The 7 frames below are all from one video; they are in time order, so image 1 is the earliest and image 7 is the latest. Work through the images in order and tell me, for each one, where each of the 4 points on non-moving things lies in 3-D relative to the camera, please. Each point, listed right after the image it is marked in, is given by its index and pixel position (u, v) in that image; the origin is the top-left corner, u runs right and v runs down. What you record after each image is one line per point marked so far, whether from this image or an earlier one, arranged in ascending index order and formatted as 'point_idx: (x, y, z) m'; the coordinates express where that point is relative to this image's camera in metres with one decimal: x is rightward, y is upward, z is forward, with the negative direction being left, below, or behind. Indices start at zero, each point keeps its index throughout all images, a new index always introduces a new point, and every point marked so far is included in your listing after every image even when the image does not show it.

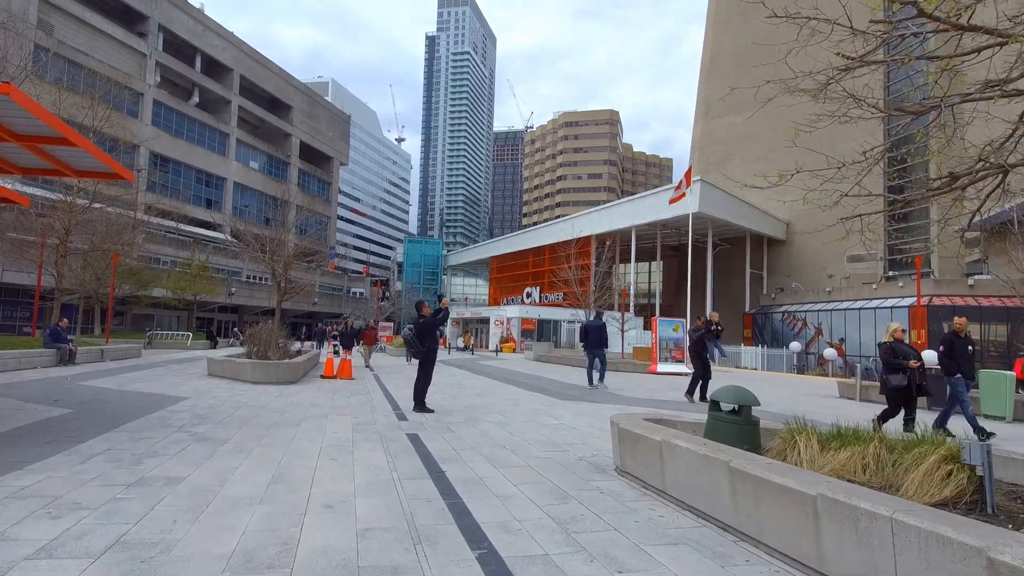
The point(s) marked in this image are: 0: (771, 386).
0: (+7.8, -3.0, +17.6) m
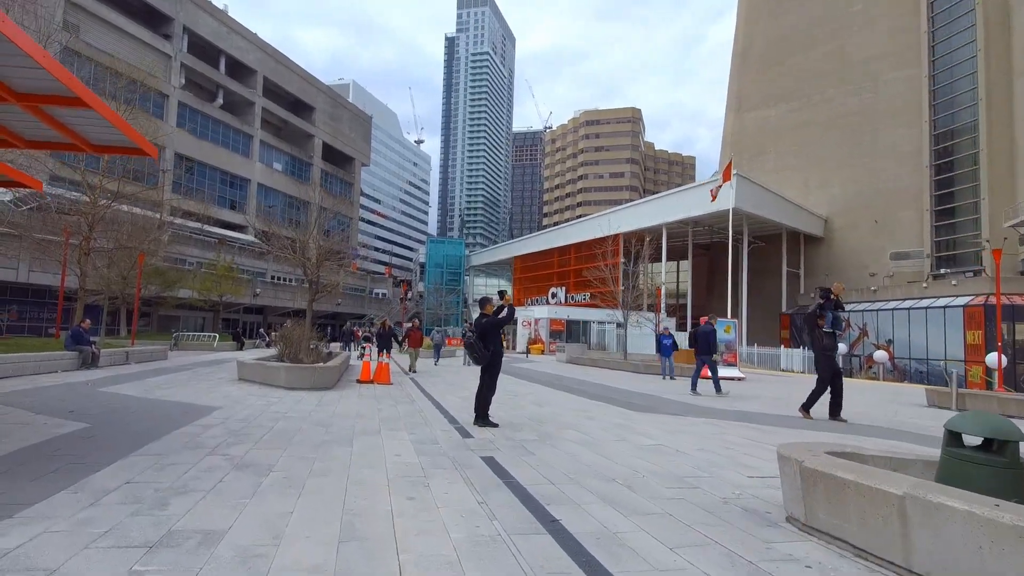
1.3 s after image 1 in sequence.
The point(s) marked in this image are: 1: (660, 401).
0: (+9.1, -2.9, +16.1) m
1: (+2.7, -2.1, +10.8) m
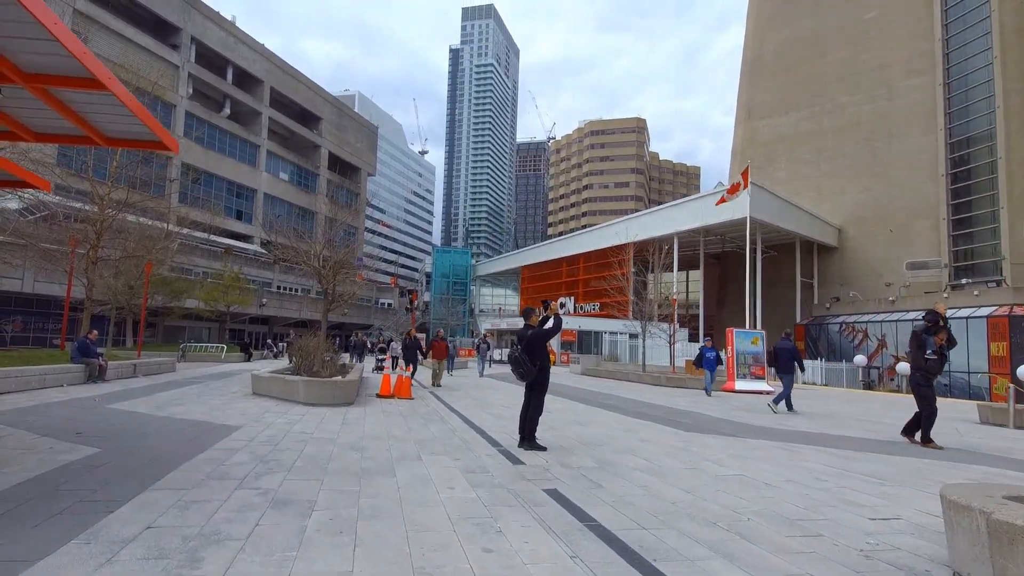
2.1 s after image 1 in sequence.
0: (+9.7, -3.2, +15.4) m
1: (+3.3, -2.3, +10.1) m
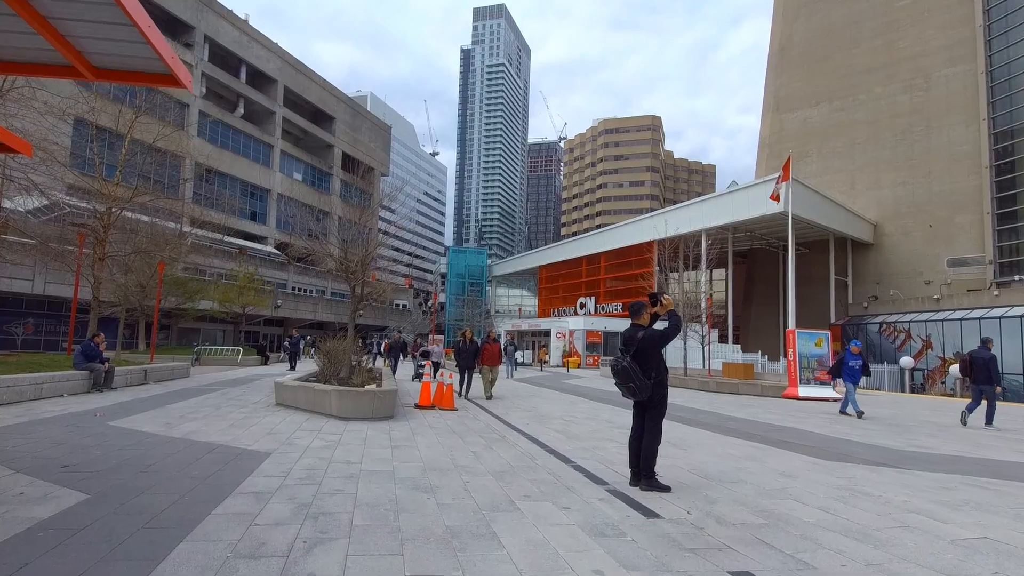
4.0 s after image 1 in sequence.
0: (+10.9, -3.1, +13.6) m
1: (+4.4, -2.2, +8.4) m
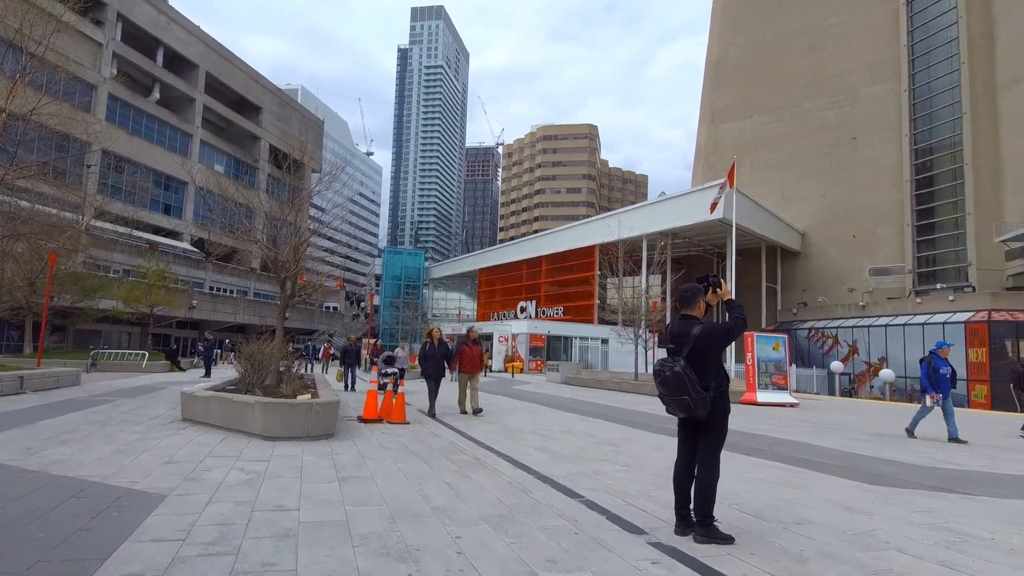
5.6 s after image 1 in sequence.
0: (+9.9, -3.1, +13.3) m
1: (+4.1, -2.1, +7.4) m
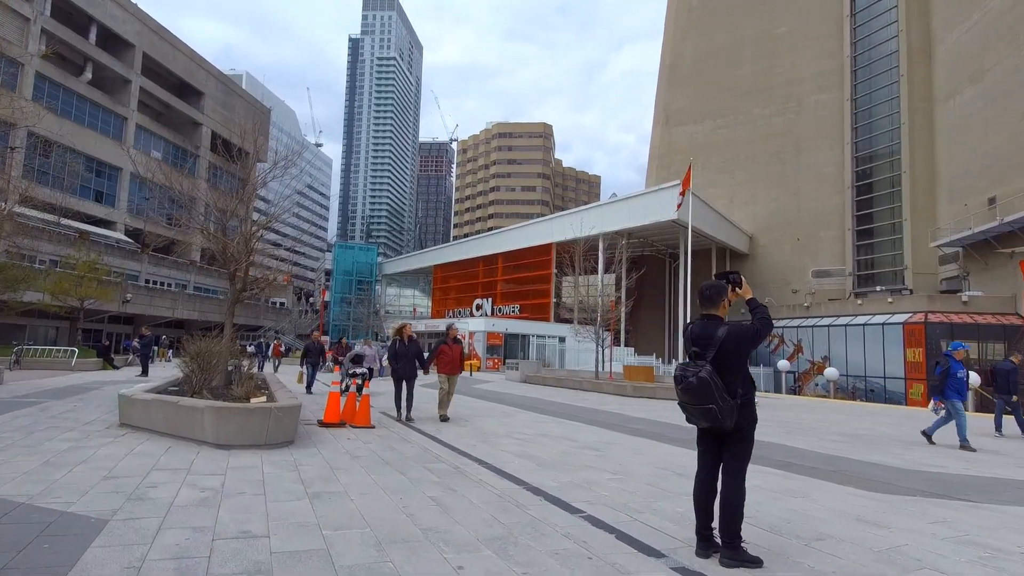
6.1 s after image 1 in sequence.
0: (+9.1, -3.2, +13.6) m
1: (+3.8, -2.1, +7.3) m
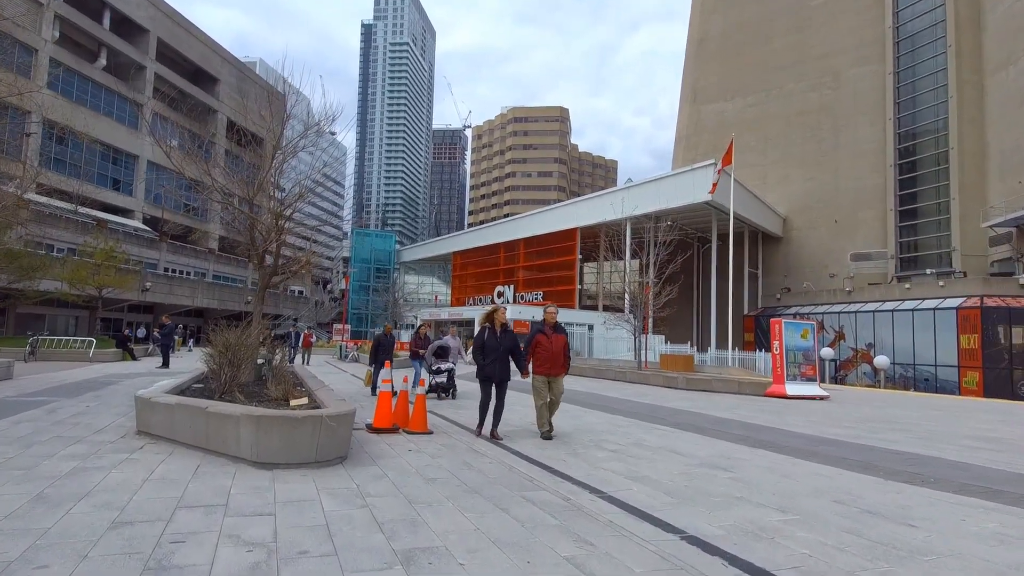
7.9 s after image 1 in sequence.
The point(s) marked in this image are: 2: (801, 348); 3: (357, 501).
0: (+10.3, -2.8, +12.0) m
1: (+4.9, -1.9, +5.7) m
2: (+8.2, -1.7, +16.4) m
3: (-1.2, -1.6, +4.4) m
